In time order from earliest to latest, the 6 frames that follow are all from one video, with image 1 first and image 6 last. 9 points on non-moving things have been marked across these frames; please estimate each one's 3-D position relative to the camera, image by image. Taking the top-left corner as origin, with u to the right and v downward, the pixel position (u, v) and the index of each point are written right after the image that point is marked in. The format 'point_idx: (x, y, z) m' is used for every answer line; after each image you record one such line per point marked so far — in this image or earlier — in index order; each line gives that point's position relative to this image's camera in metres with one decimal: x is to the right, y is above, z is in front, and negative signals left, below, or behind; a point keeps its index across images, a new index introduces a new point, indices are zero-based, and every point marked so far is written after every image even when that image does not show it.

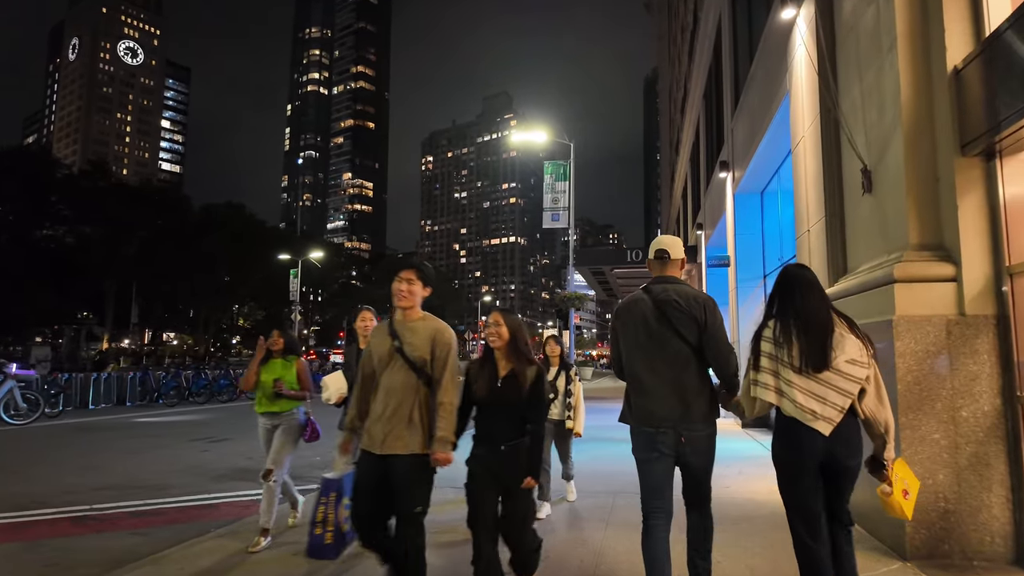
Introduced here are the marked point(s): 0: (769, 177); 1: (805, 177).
0: (+5.7, +2.4, +13.0) m
1: (+3.8, +1.4, +7.7) m
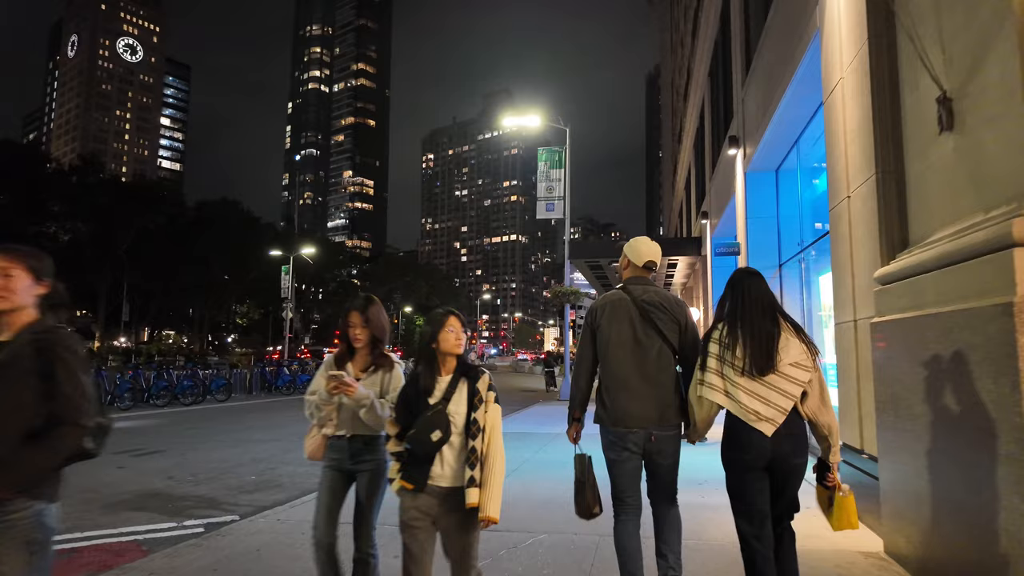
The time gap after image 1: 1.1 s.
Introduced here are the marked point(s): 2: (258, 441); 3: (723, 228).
0: (+5.3, +2.6, +11.4) m
1: (+3.4, +1.6, +6.1) m
2: (-5.0, -3.0, +11.6) m
3: (+6.2, +1.9, +16.9) m
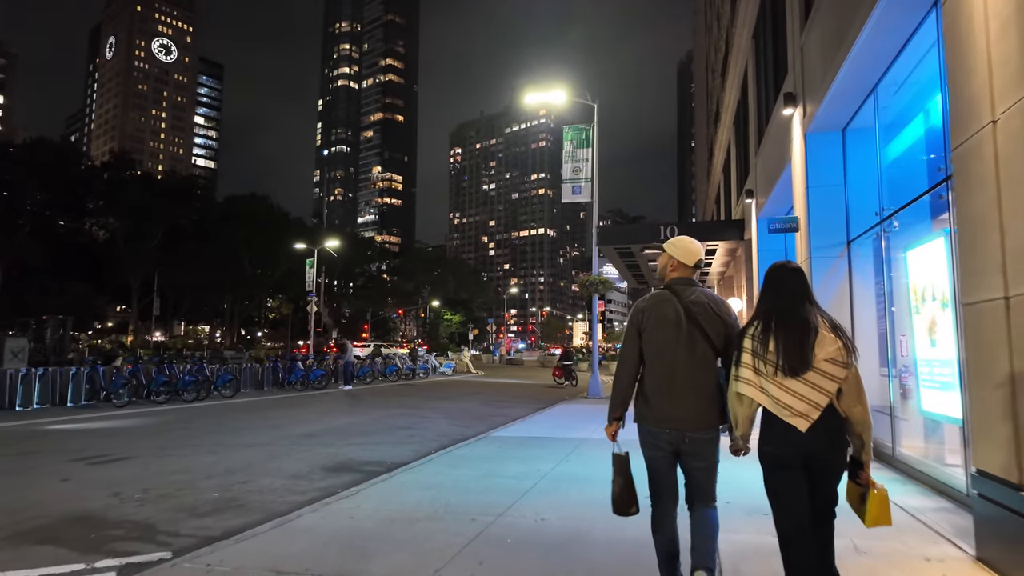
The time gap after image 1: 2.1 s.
0: (+5.6, +2.9, +9.5) m
1: (+3.4, +1.9, +4.3) m
2: (-4.7, -2.7, +10.3) m
3: (+6.7, +2.2, +14.9) m
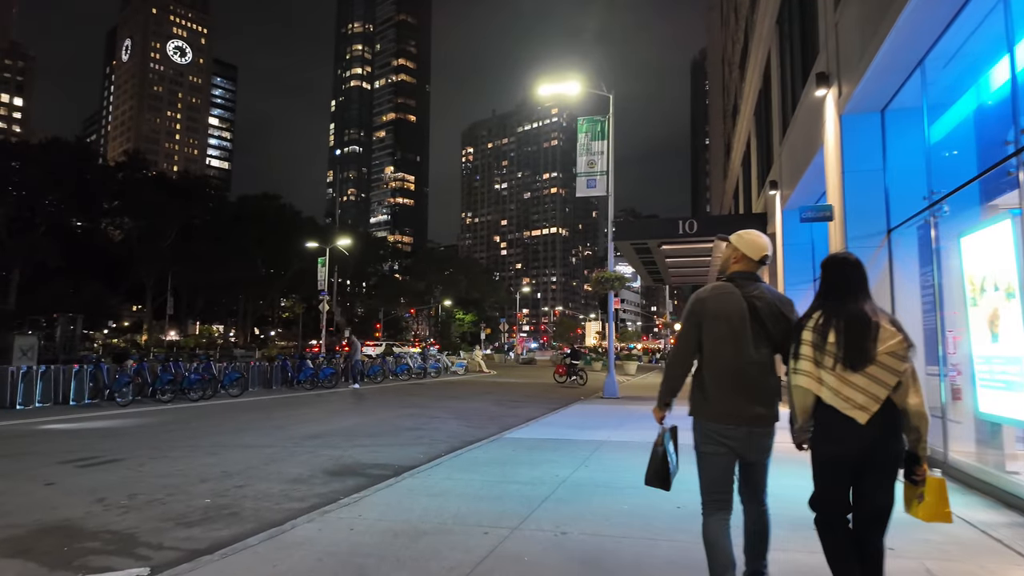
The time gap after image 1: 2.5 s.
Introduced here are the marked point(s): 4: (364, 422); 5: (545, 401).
0: (+5.8, +3.0, +8.8) m
1: (+3.5, +2.0, +3.6) m
2: (-4.4, -2.6, +9.8) m
3: (+7.1, +2.4, +14.2) m
4: (-3.2, -2.9, +12.9) m
5: (+1.1, -3.7, +19.1) m
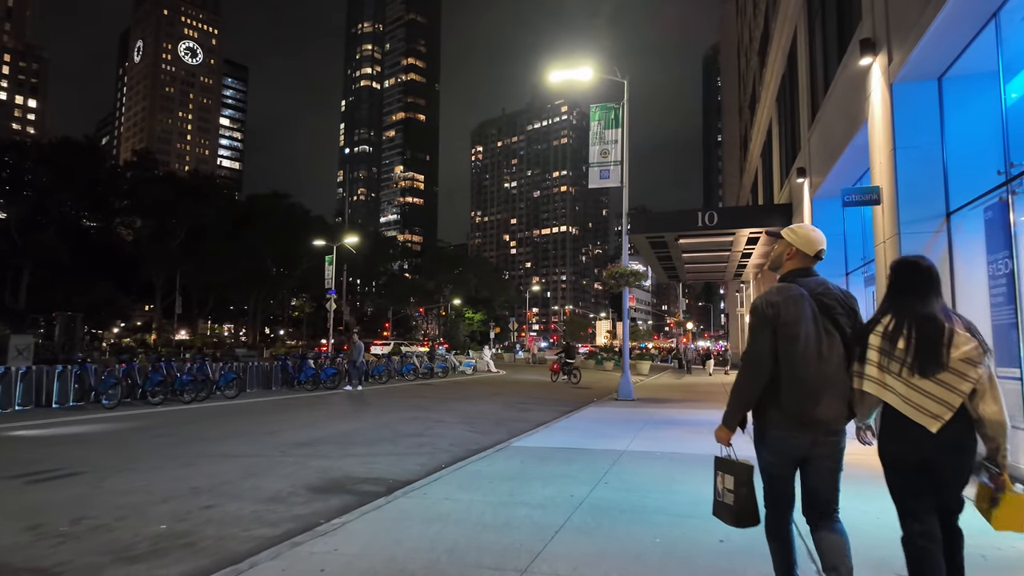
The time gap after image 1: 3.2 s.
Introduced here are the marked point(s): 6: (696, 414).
0: (+5.9, +3.2, +7.7) m
1: (+3.6, +2.1, +2.6) m
2: (-4.3, -2.5, +8.9) m
3: (+7.3, +2.5, +13.1) m
4: (-3.0, -2.8, +12.0) m
5: (+1.4, -3.6, +18.1) m
6: (+4.6, -3.2, +14.8) m
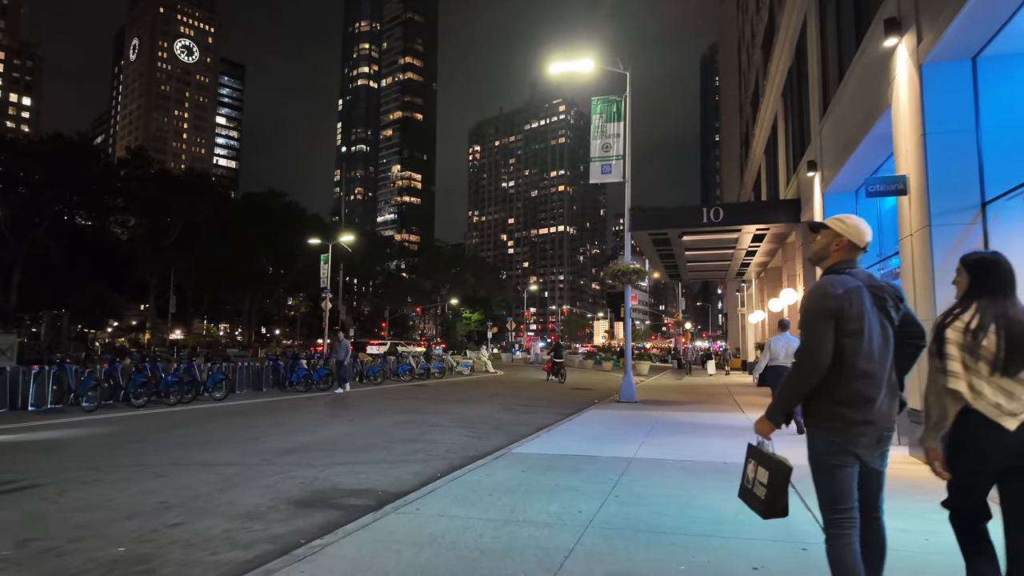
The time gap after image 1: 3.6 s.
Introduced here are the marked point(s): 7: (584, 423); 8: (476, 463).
0: (+5.9, +3.2, +7.1) m
1: (+3.6, +2.2, +2.0) m
2: (-4.3, -2.5, +8.2) m
3: (+7.3, +2.5, +12.5) m
4: (-3.0, -2.8, +11.4) m
5: (+1.3, -3.5, +17.5) m
6: (+4.6, -3.1, +14.2) m
7: (+1.6, -3.0, +12.9) m
8: (-0.5, -2.5, +8.5) m
